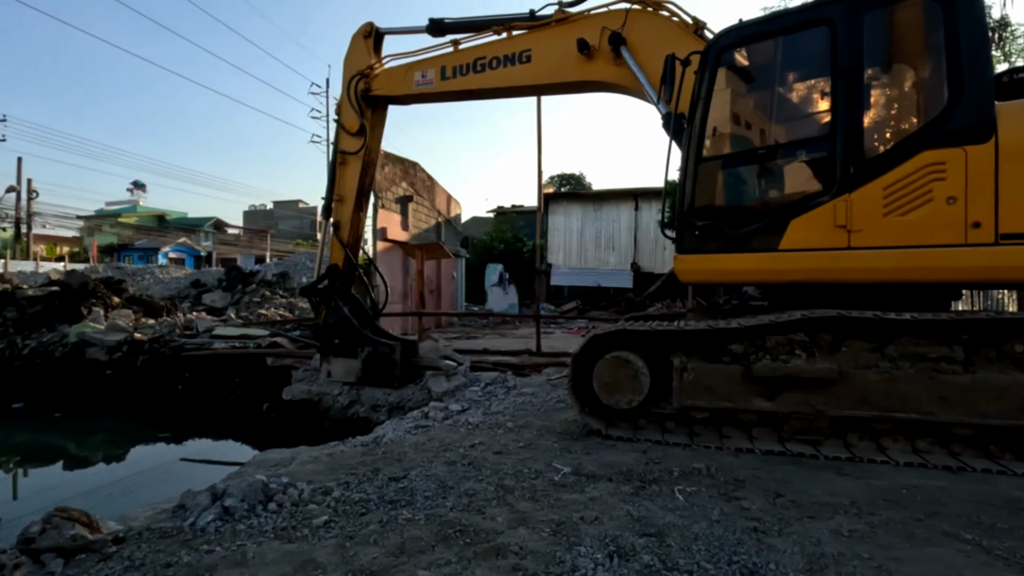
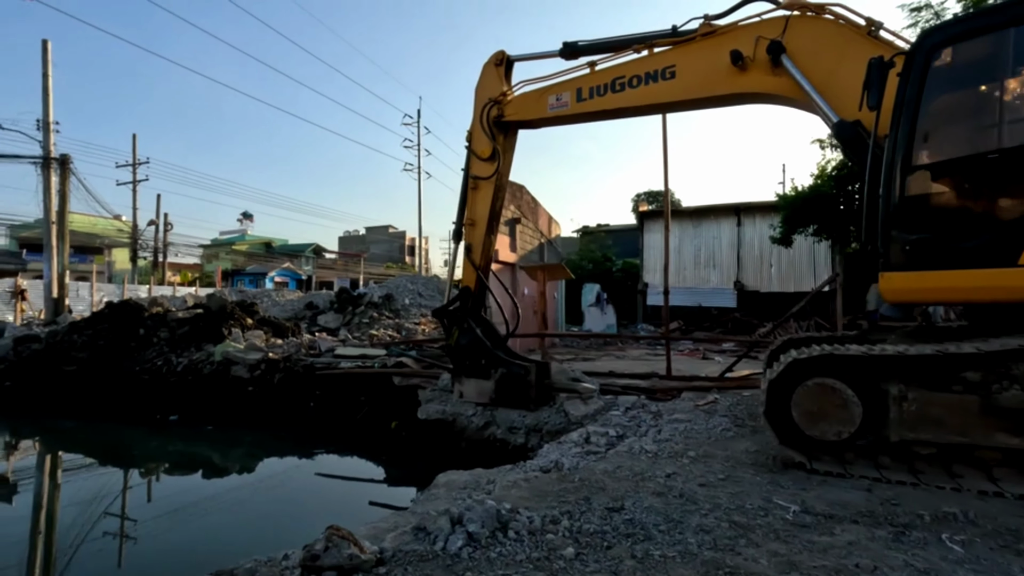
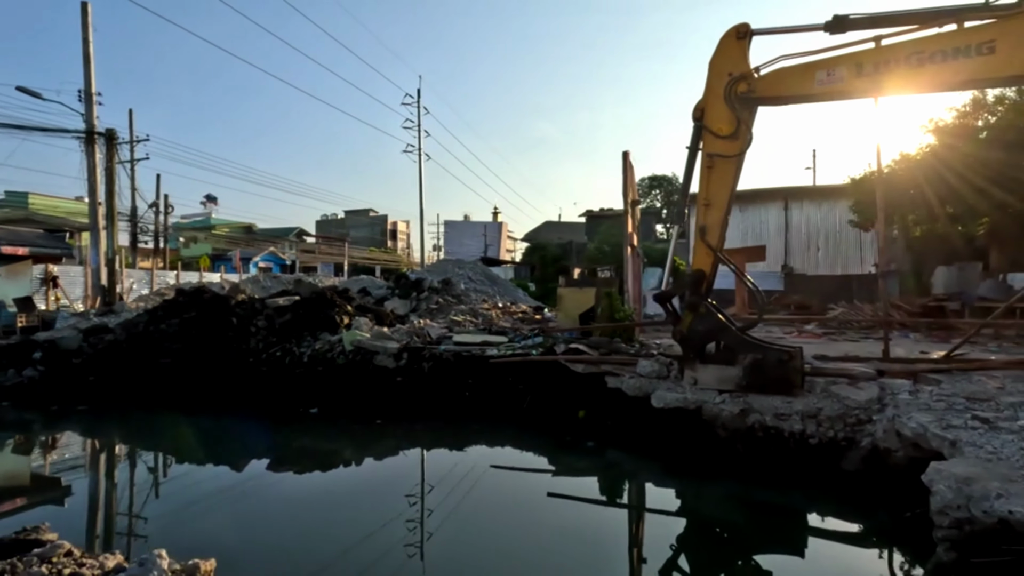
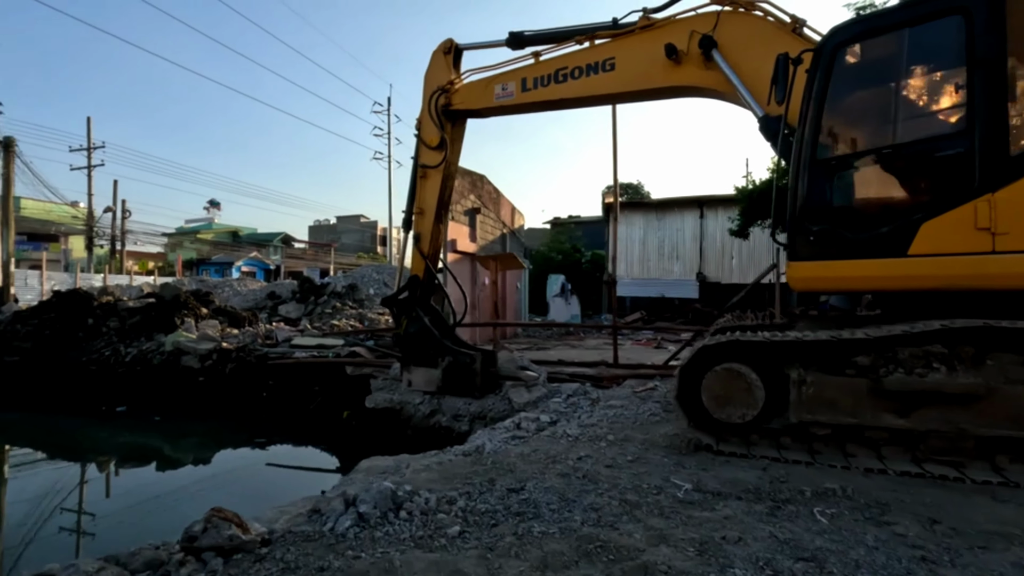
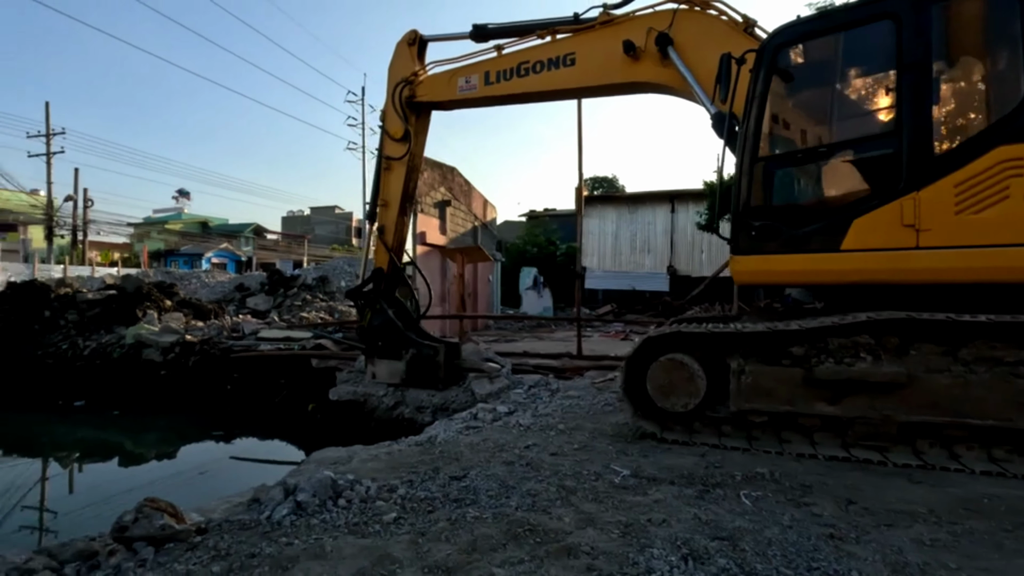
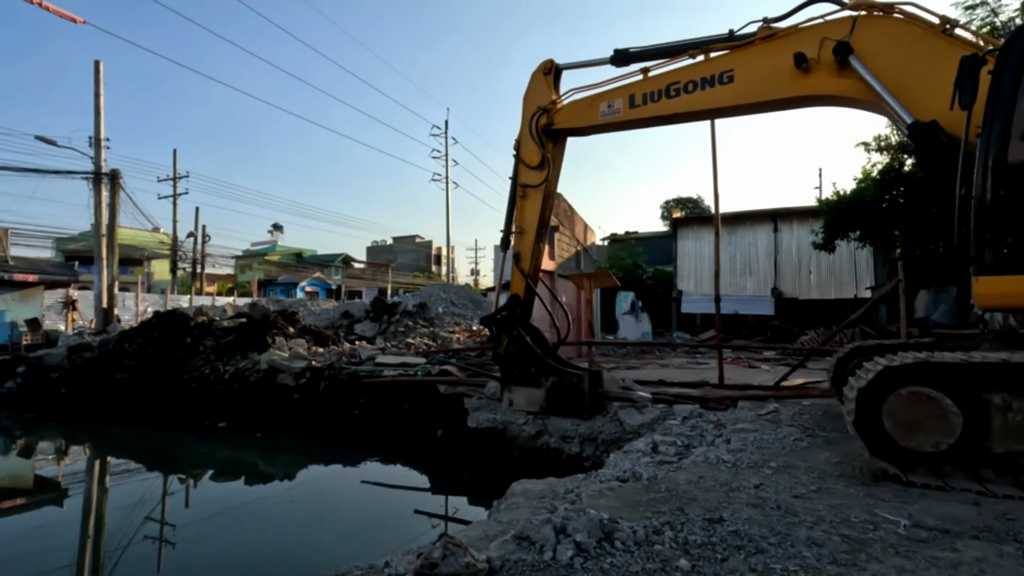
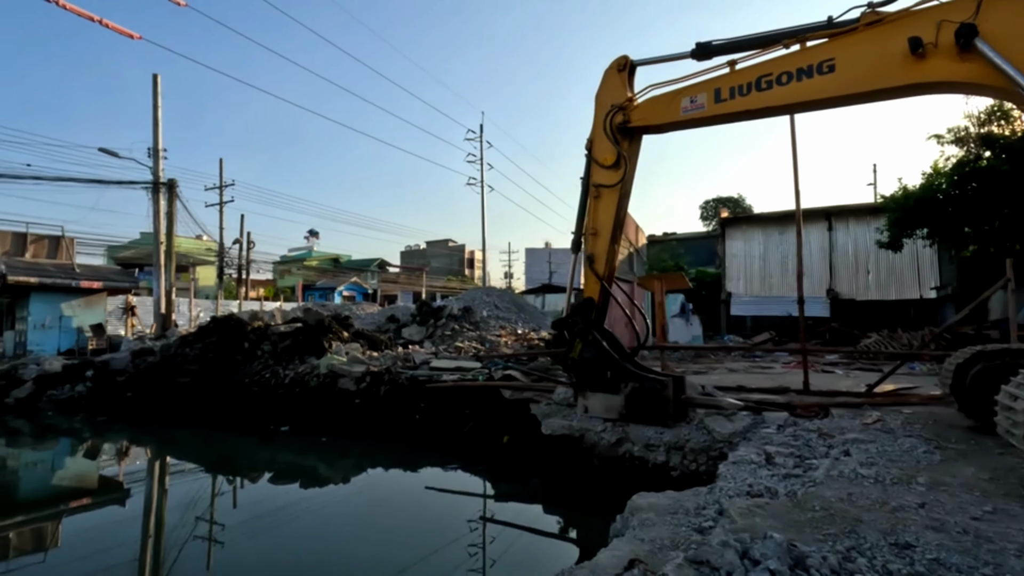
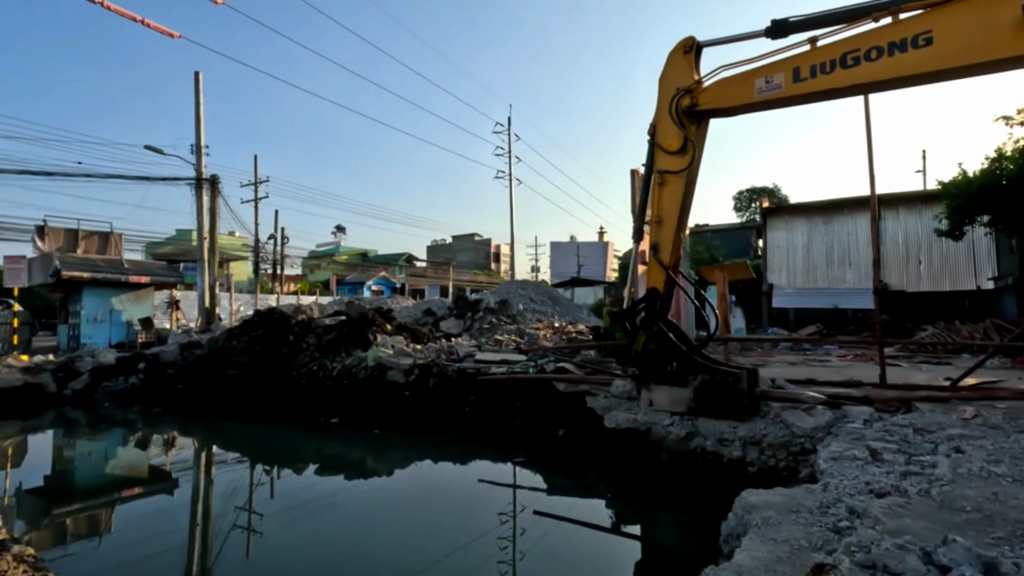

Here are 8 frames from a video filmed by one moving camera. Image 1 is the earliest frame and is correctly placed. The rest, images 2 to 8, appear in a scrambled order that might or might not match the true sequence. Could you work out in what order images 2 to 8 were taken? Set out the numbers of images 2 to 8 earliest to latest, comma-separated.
5, 4, 2, 6, 7, 8, 3
